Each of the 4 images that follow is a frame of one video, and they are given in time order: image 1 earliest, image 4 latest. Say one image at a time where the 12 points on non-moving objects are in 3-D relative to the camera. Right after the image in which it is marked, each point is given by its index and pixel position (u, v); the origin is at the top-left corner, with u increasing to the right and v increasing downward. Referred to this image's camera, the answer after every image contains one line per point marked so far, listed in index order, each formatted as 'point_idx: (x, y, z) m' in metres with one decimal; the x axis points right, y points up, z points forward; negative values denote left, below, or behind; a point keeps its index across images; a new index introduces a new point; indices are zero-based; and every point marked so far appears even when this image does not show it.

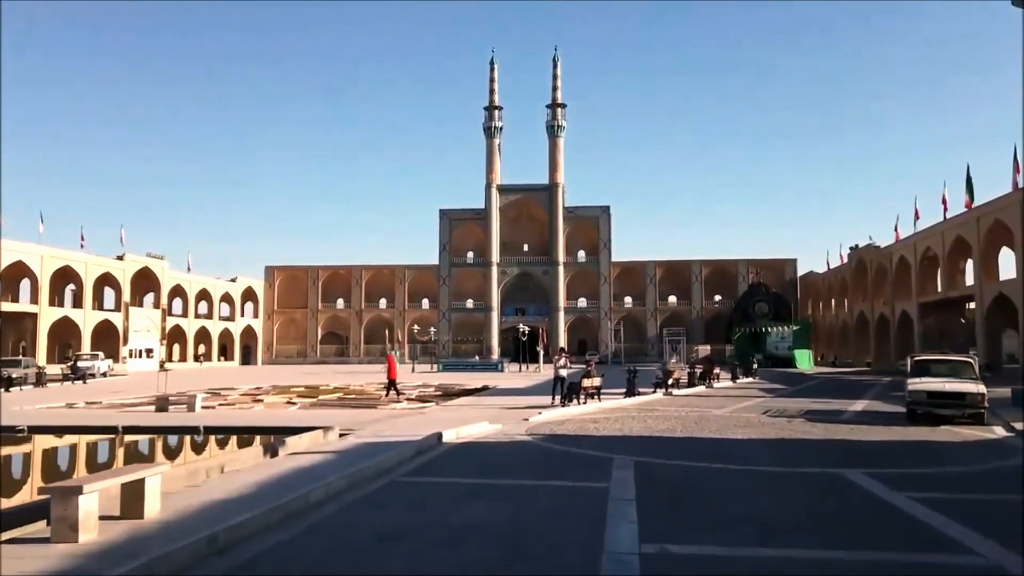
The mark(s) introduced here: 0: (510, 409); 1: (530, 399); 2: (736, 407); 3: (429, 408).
0: (0.0, -1.8, +11.3) m
1: (+0.3, -2.0, +13.6) m
2: (+3.4, -1.8, +11.5) m
3: (-1.3, -1.9, +11.9) m
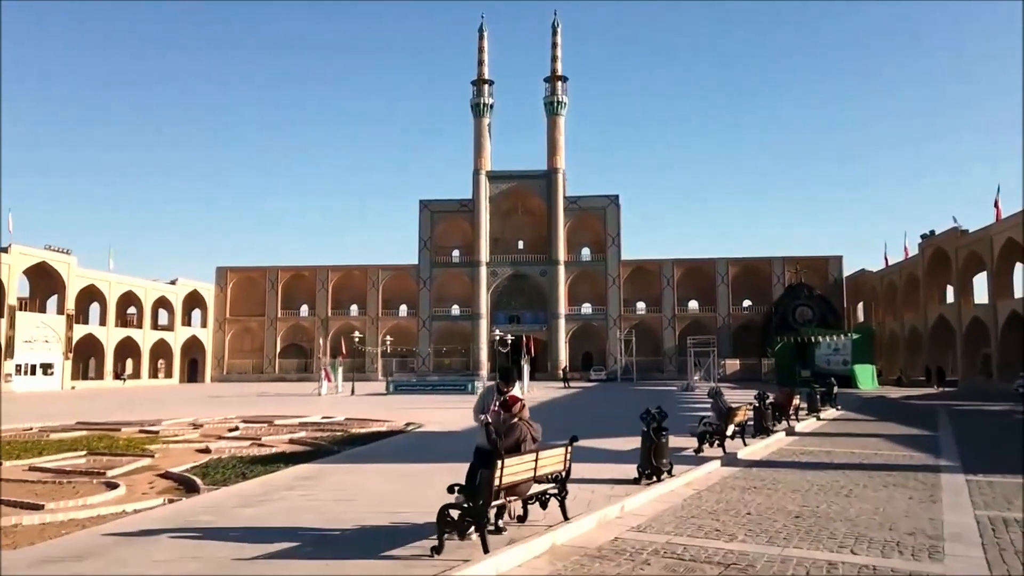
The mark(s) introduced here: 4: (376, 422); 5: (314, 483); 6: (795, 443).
0: (-1.1, -1.3, +3.6) m
1: (-0.7, -1.5, +5.9) m
2: (+2.3, -1.3, +3.8) m
3: (-2.4, -1.4, +4.2) m
4: (-2.2, -2.2, +12.5) m
5: (-1.5, -1.5, +5.8) m
6: (+3.1, -1.7, +8.4) m
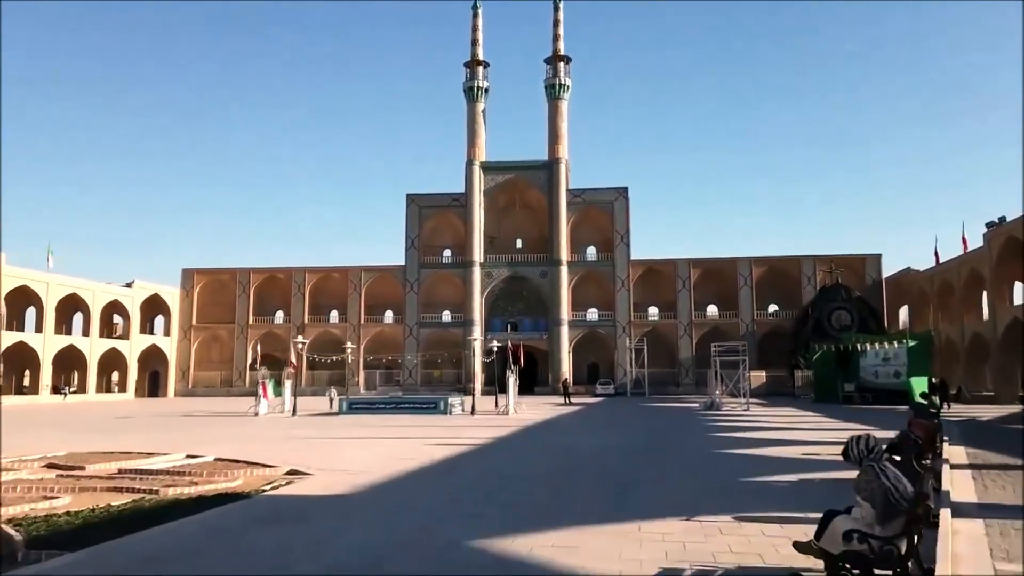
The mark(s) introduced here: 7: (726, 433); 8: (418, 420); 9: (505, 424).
0: (-1.8, -0.8, -0.9) m
1: (-1.4, -1.1, +1.4) m
2: (+1.6, -0.8, -0.8) m
3: (-3.0, -0.9, -0.2) m
4: (-2.8, -1.9, +8.0) m
5: (-2.2, -1.1, +1.3) m
6: (+2.5, -1.3, +3.8) m
7: (+5.0, -3.3, +18.0) m
8: (-2.1, -2.9, +16.9) m
9: (-0.2, -3.1, +17.7) m
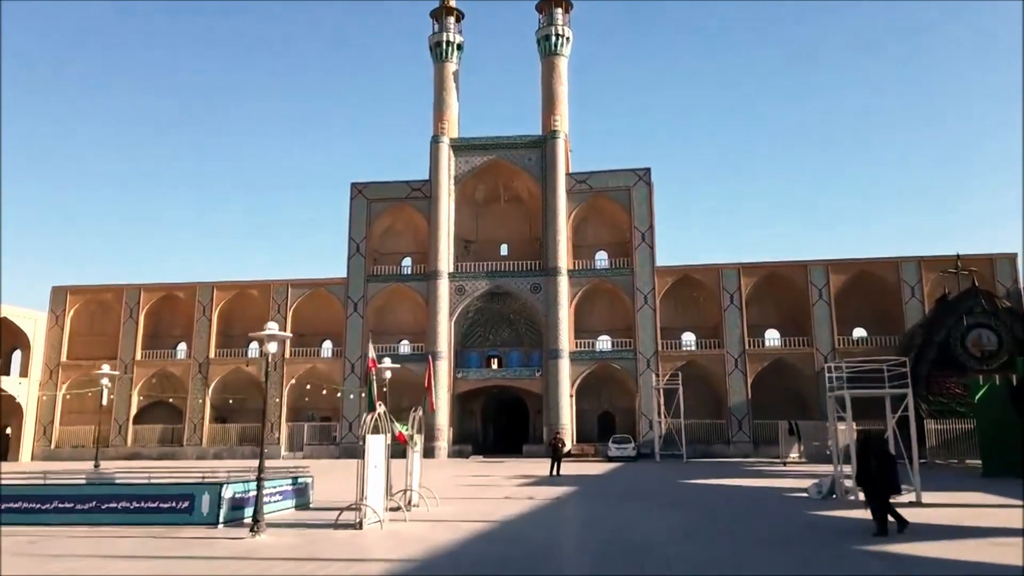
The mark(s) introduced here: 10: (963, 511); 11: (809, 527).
0: (-3.7, +1.2, -11.5) m
1: (-3.2, +0.8, -9.2) m
2: (-0.3, +1.2, -11.4) m
3: (-5.0, +1.0, -10.8) m
4: (-4.4, -0.5, -2.6) m
5: (-4.0, +0.8, -9.3) m
6: (+0.7, +0.4, -6.9) m
7: (+3.7, -2.6, +7.0) m
8: (-3.5, -2.2, +6.2) m
9: (-1.5, -2.4, +6.9) m
10: (+5.6, -2.9, +9.4) m
11: (+3.7, -3.0, +9.4) m
